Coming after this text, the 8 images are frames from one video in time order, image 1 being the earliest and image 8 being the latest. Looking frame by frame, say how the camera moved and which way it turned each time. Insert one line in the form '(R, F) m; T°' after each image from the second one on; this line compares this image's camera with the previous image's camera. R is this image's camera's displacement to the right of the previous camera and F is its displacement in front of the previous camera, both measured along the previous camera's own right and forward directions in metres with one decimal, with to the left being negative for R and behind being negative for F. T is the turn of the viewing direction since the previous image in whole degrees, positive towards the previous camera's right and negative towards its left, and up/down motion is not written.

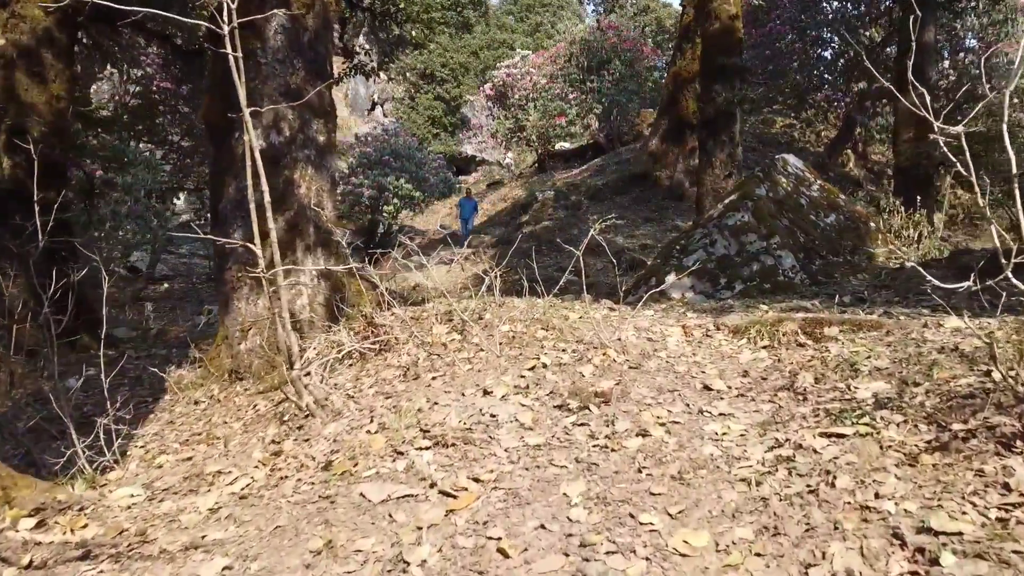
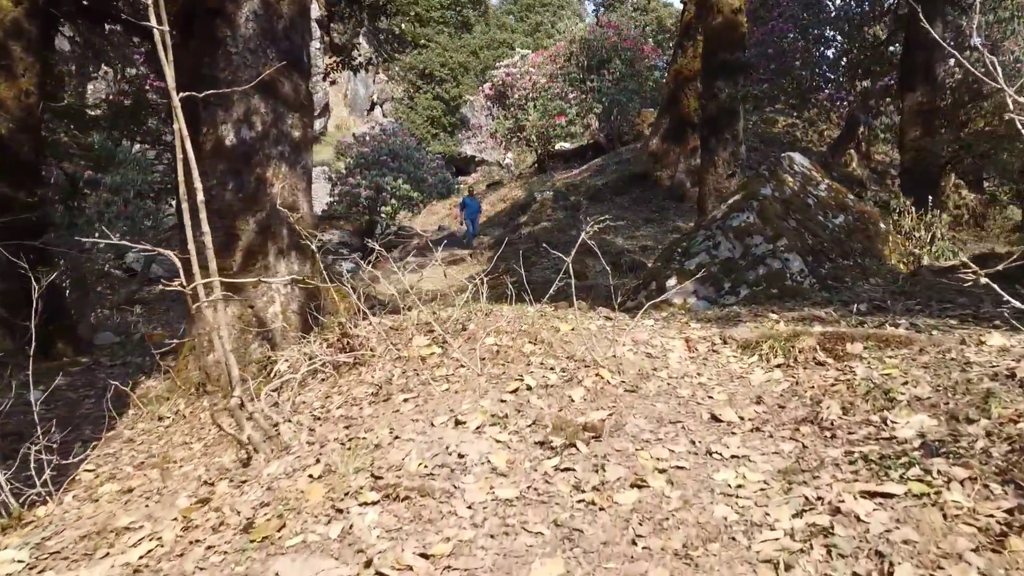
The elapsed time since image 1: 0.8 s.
(+0.1, +0.3) m; 0°
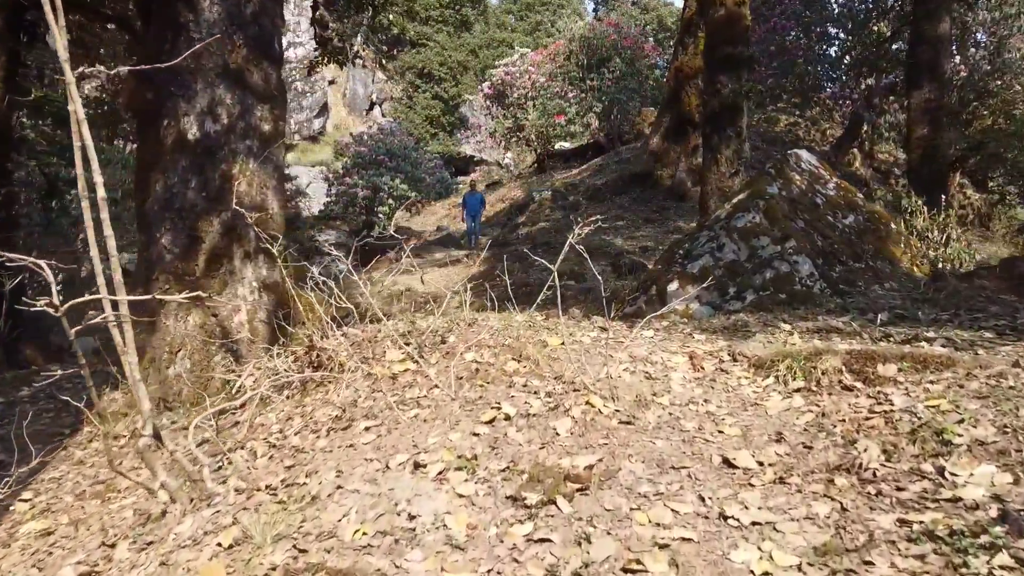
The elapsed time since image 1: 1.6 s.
(+0.1, +0.4) m; 0°
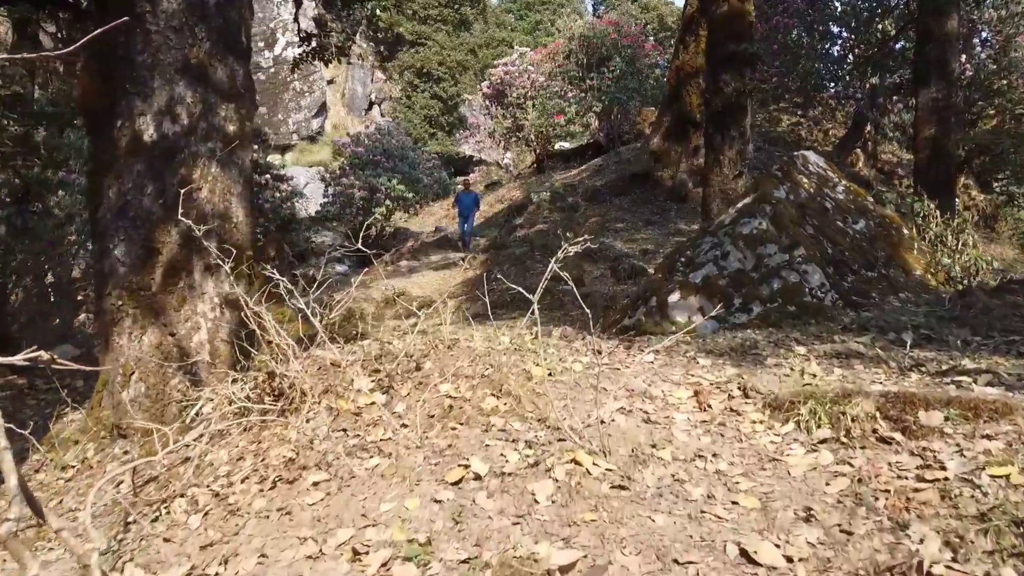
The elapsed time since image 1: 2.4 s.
(+0.1, +0.3) m; 0°
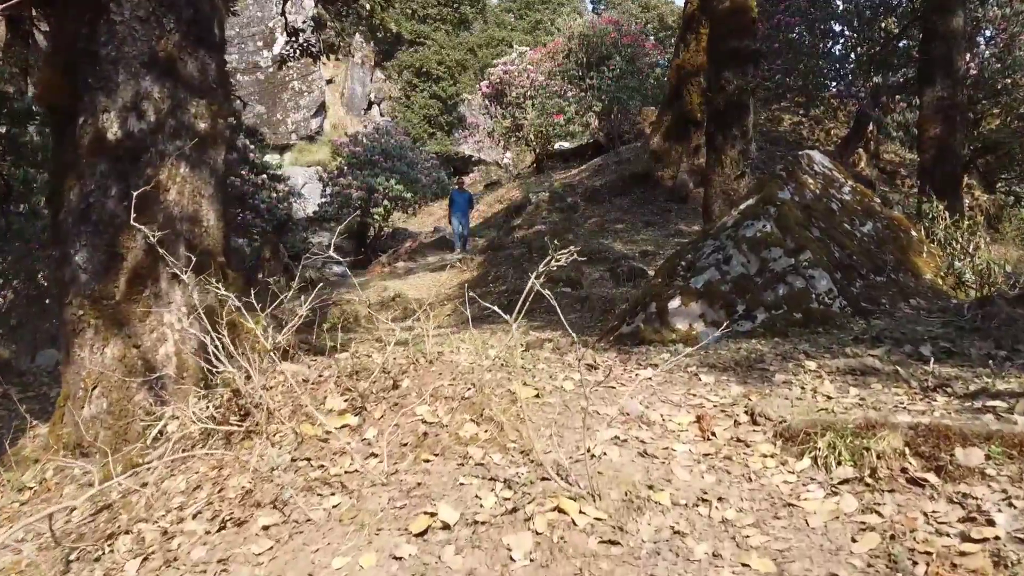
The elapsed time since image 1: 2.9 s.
(+0.1, +0.2) m; 0°
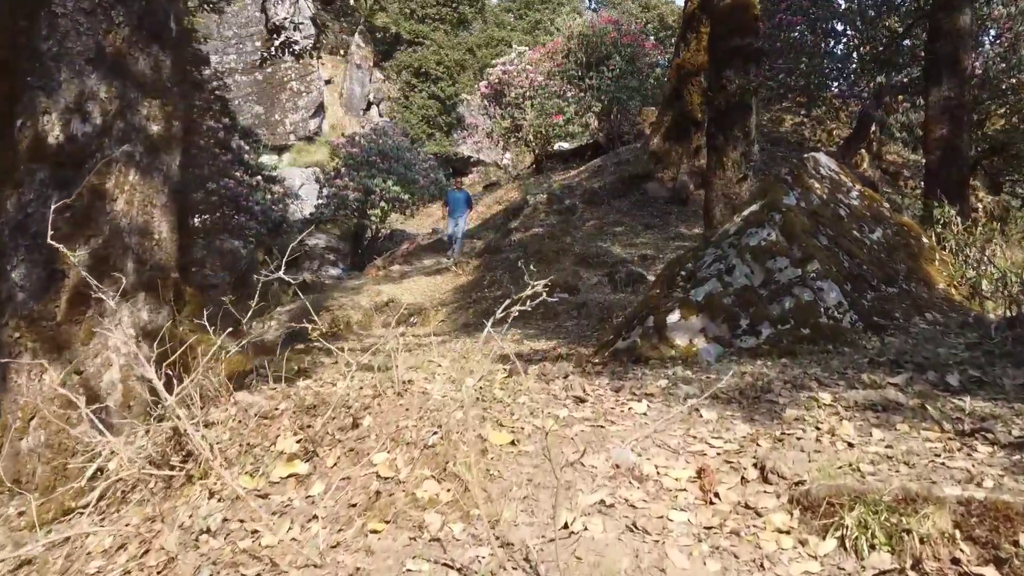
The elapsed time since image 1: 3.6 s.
(+0.1, +0.3) m; 0°
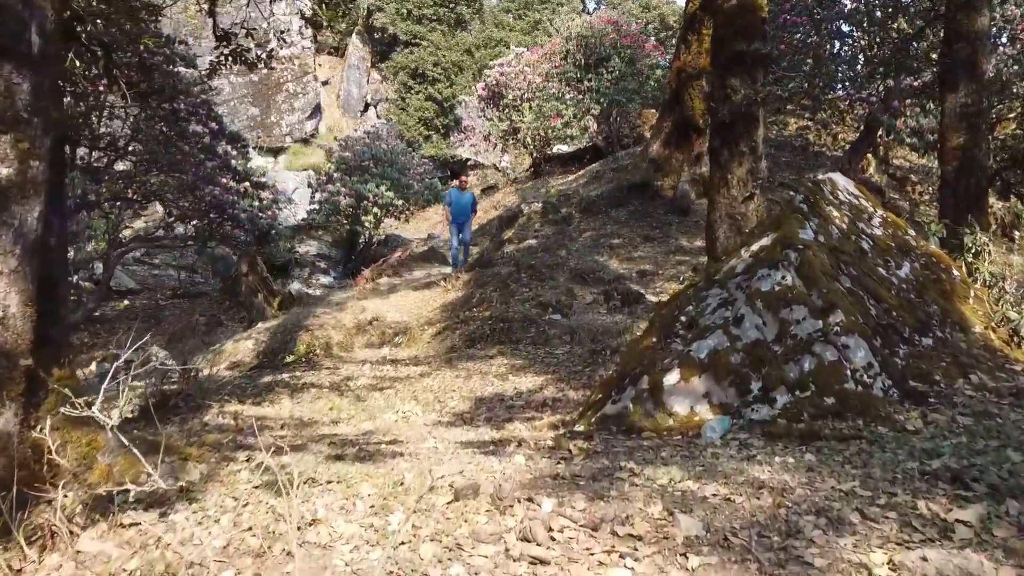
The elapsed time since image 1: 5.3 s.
(+0.2, +0.7) m; 0°
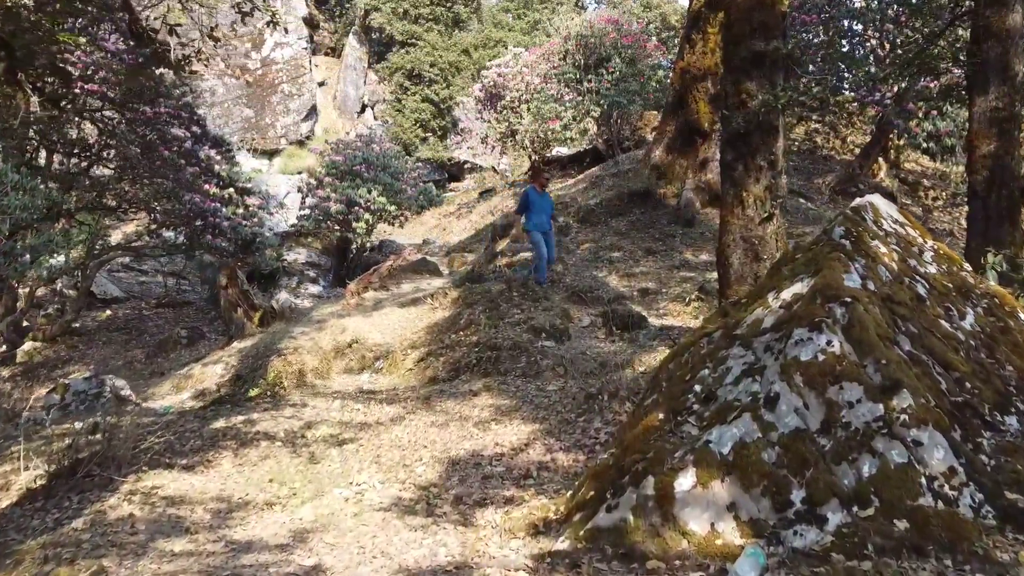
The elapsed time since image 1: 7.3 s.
(+0.2, +1.0) m; 0°
